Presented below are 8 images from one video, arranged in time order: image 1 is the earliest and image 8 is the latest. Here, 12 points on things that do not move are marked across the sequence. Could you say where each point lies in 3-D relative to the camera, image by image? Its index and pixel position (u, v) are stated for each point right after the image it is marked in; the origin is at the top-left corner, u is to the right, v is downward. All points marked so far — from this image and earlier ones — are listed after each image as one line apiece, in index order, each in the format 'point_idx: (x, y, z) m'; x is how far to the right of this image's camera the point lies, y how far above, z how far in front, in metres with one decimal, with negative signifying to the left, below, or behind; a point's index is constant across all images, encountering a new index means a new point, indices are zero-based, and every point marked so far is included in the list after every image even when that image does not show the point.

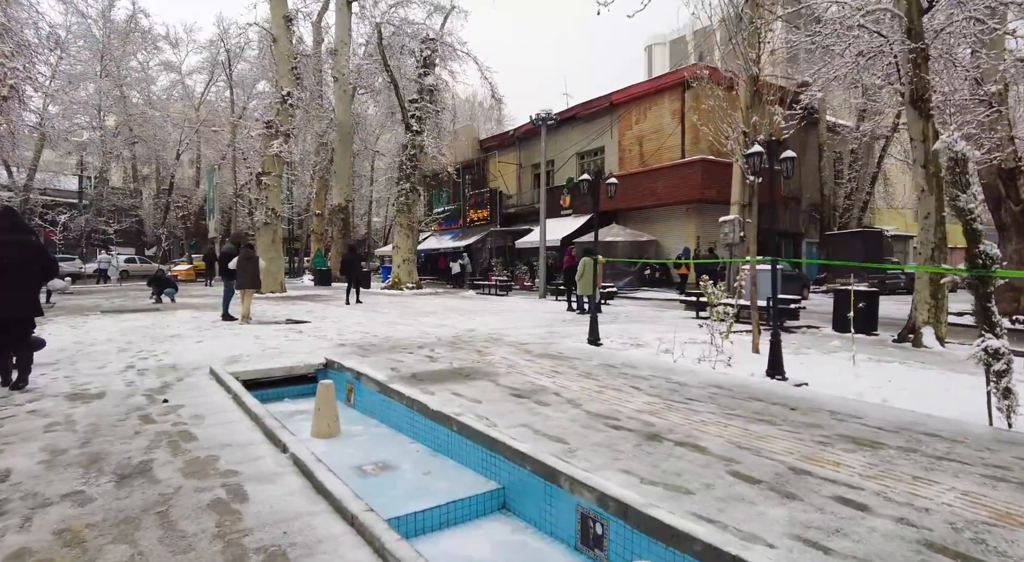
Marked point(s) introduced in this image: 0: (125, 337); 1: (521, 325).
0: (-5.6, -0.8, +9.5) m
1: (+0.2, -0.9, +11.6) m
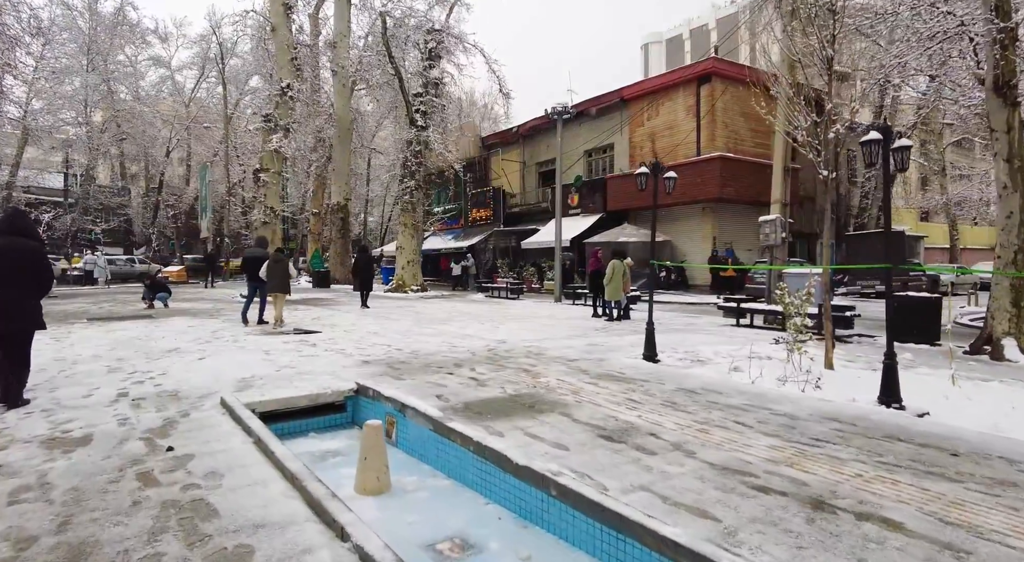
0: (-5.0, -0.9, +8.3) m
1: (+0.7, -1.0, +10.6) m
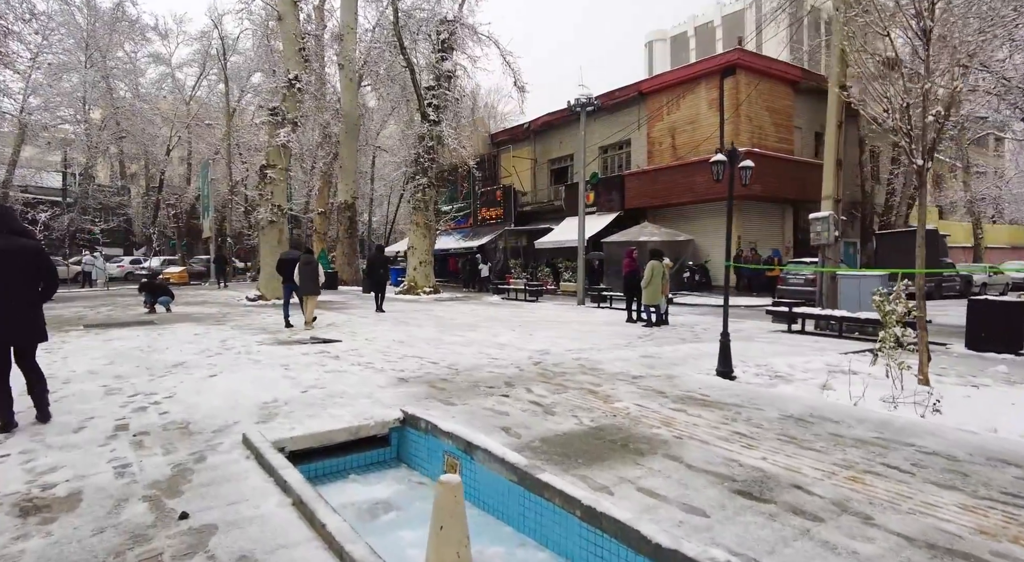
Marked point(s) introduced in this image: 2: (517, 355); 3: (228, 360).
0: (-4.4, -1.0, +7.3) m
1: (+1.3, -1.0, +9.5) m
2: (+0.1, -1.0, +8.6) m
3: (-3.5, -1.0, +8.1) m
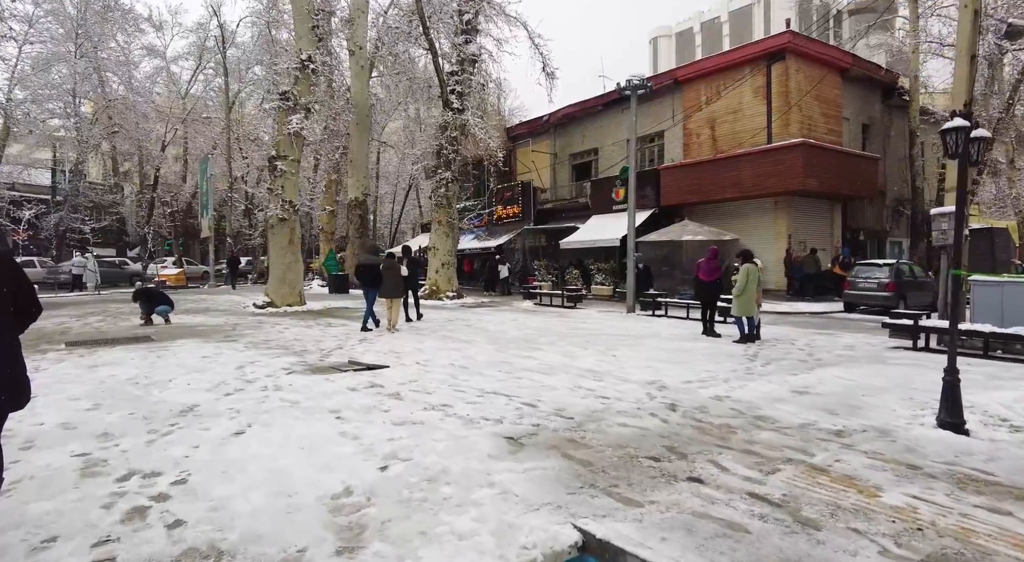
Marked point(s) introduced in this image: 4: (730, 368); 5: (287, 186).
0: (-3.3, -1.1, +5.3) m
1: (+2.4, -1.1, +7.5) m
2: (+1.2, -1.1, +6.5) m
3: (-2.4, -1.1, +6.0) m
4: (+2.8, -1.1, +8.3) m
5: (-5.7, +2.4, +16.5) m
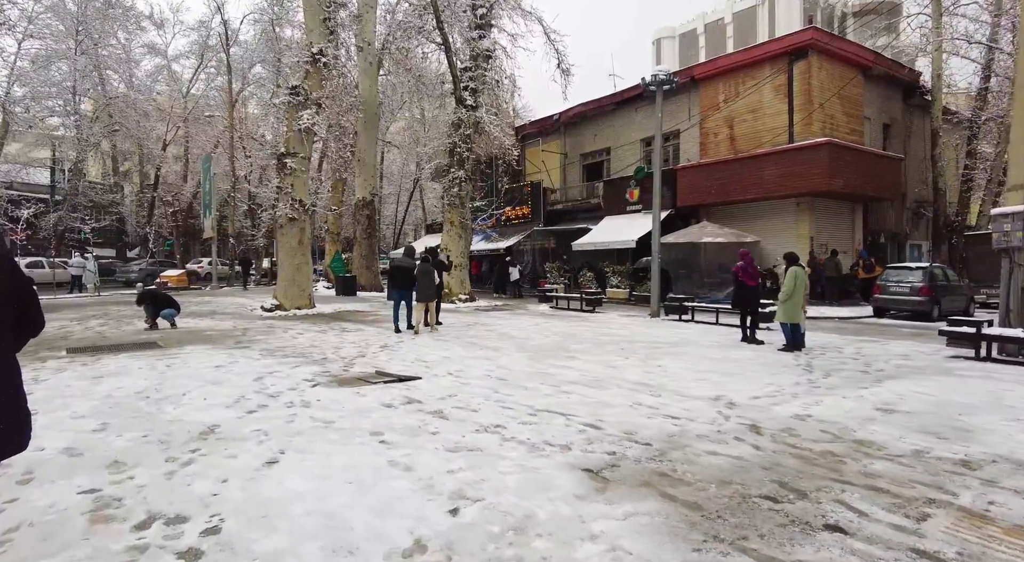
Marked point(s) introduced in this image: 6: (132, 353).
0: (-2.8, -1.1, +4.6) m
1: (+2.9, -1.2, +6.9) m
2: (+1.7, -1.2, +5.9) m
3: (-1.9, -1.1, +5.3) m
4: (+3.3, -1.2, +7.7) m
5: (-5.2, +2.3, +15.8) m
6: (-5.4, -1.0, +9.1) m
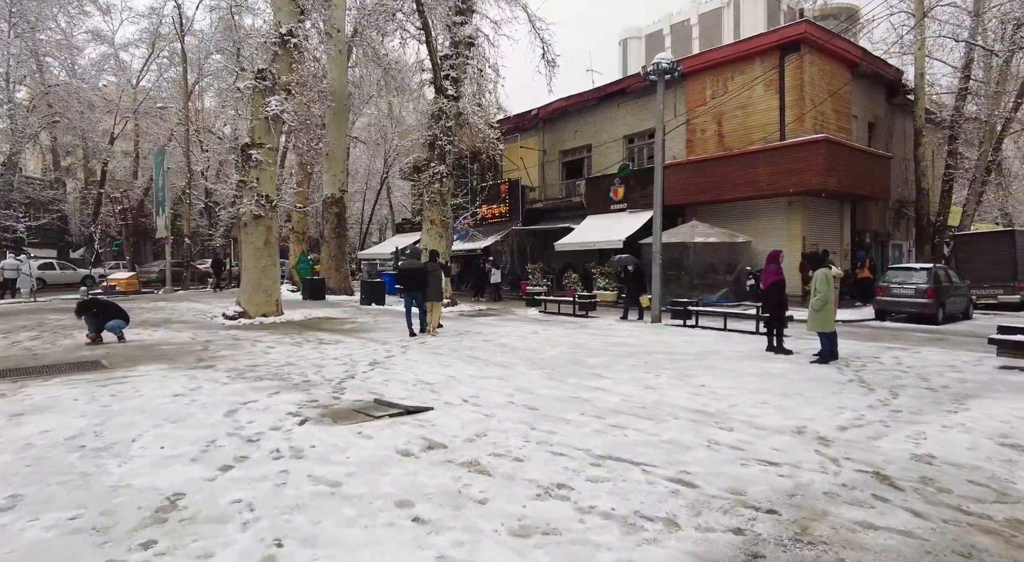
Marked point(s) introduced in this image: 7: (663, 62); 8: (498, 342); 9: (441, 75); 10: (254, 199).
0: (-2.4, -1.2, +3.1) m
1: (+3.2, -1.3, +5.8) m
2: (+2.1, -1.3, +4.7) m
3: (-1.5, -1.2, +3.9) m
4: (+3.6, -1.3, +6.6) m
5: (-5.4, +2.3, +14.2) m
6: (-5.2, -1.1, +7.5) m
7: (+3.4, +5.0, +14.9) m
8: (-0.2, -1.0, +10.8) m
9: (-2.0, +6.0, +18.7) m
10: (-5.7, +1.8, +14.3) m
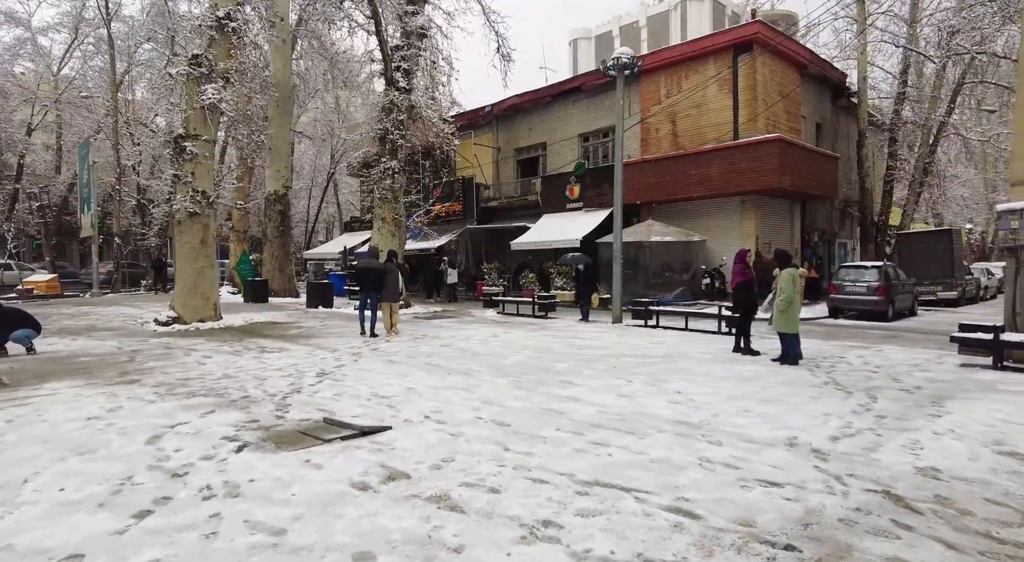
0: (-2.4, -1.3, +2.4) m
1: (+3.0, -1.3, +5.4) m
2: (+1.9, -1.3, +4.3) m
3: (-1.6, -1.2, +3.2) m
4: (+3.3, -1.3, +6.3) m
5: (-6.4, +2.2, +13.2) m
6: (-5.6, -1.2, +6.5) m
7: (+2.4, +5.0, +14.6) m
8: (-0.9, -1.1, +10.2) m
9: (-3.3, +5.9, +18.0) m
10: (-6.6, +1.8, +13.3) m
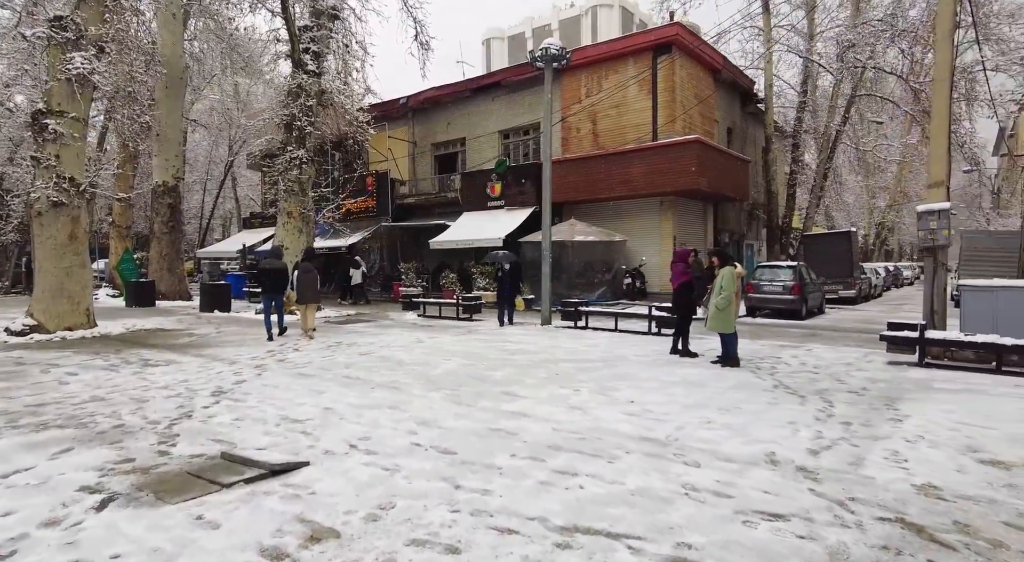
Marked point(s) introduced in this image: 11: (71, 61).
0: (-2.3, -1.3, +1.2) m
1: (+2.6, -1.2, +5.0) m
2: (+1.7, -1.3, +3.7) m
3: (-1.7, -1.2, +2.2) m
4: (+2.7, -1.2, +5.8) m
5: (-7.8, +2.2, +11.4) m
6: (-6.1, -1.2, +4.9) m
7: (+0.7, +5.0, +14.0) m
8: (-1.9, -1.1, +9.2) m
9: (-5.4, +5.9, +16.5) m
10: (-8.0, +1.7, +11.4) m
11: (-7.8, +3.9, +11.5) m
